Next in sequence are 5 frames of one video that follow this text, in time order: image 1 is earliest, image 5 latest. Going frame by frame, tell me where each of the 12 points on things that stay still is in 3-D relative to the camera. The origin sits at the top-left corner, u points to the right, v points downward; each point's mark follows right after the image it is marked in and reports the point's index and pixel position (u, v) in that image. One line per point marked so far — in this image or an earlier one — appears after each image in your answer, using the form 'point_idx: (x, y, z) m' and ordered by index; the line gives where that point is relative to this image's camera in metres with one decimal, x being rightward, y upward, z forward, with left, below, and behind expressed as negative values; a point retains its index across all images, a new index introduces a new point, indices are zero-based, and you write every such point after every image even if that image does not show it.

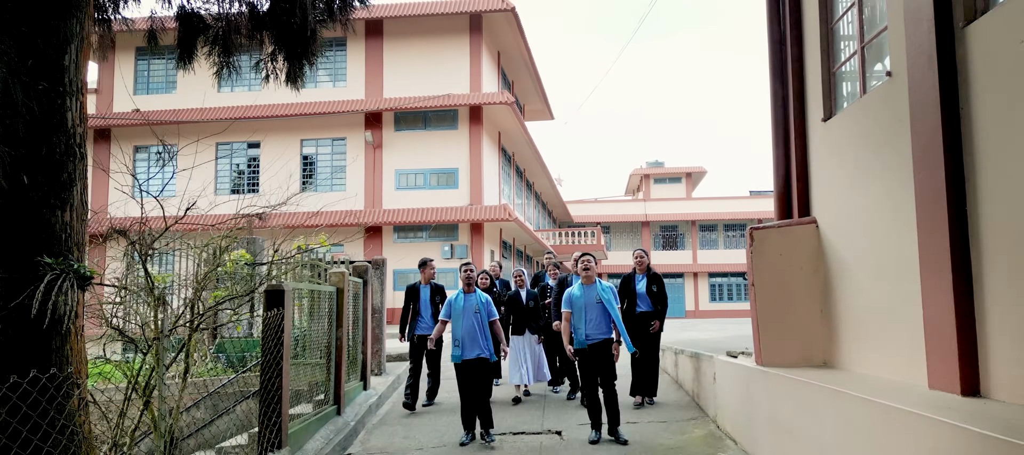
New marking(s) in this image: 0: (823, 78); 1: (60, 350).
0: (+2.0, +1.0, +4.3) m
1: (-2.6, -0.7, +3.7) m
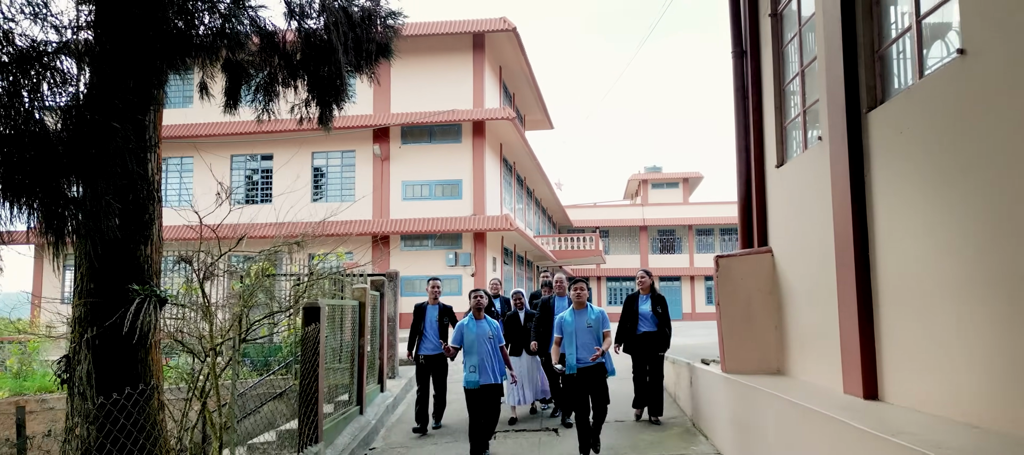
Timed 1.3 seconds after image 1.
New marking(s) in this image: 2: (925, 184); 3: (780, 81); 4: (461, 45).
0: (+2.0, +0.8, +5.1) m
1: (-2.5, -0.9, +4.5) m
2: (+2.0, +0.2, +3.1) m
3: (+2.1, +1.1, +5.1) m
4: (-1.3, +4.7, +16.9) m
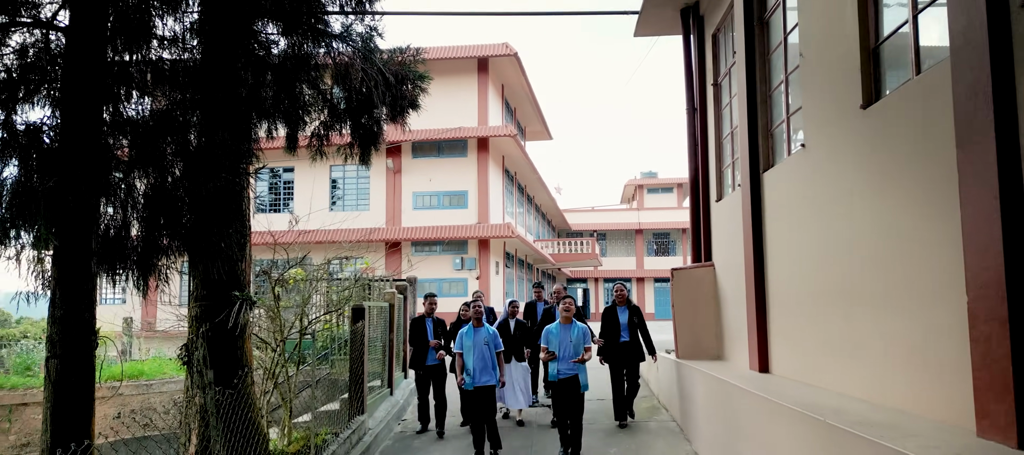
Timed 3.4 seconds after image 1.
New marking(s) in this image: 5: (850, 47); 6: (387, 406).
0: (+2.1, +0.6, +6.6) m
1: (-2.5, -1.1, +6.0) m
2: (+2.0, 0.0, +4.7) m
3: (+2.1, +1.0, +6.6) m
4: (-1.2, +4.5, +18.4) m
5: (+1.9, +1.0, +3.7) m
6: (-1.6, -2.3, +8.3) m
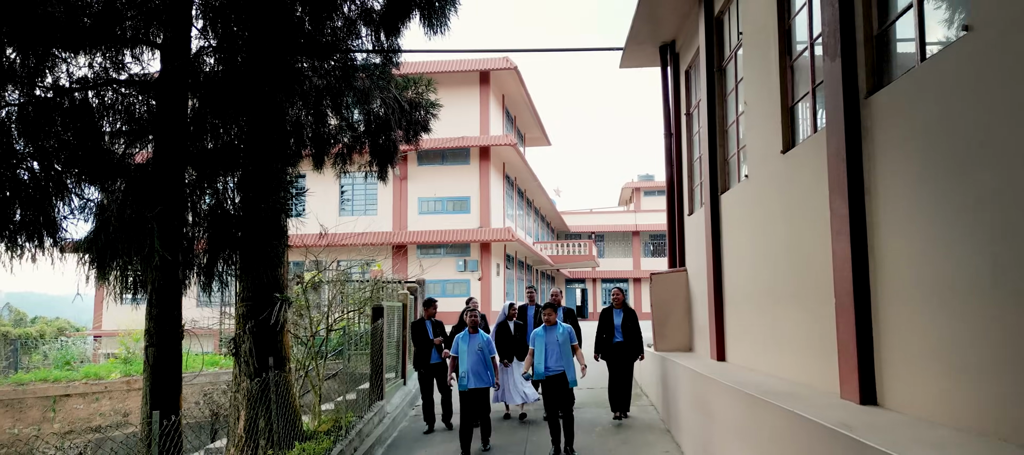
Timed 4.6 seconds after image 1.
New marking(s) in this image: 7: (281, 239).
0: (+2.1, +0.4, +7.6) m
1: (-2.5, -1.2, +7.0) m
2: (+2.0, -0.1, +5.7) m
3: (+2.1, +0.8, +7.6) m
4: (-1.2, +4.4, +19.4) m
5: (+1.9, +0.9, +4.7) m
6: (-1.6, -2.4, +9.4) m
7: (-2.4, -0.1, +6.8) m
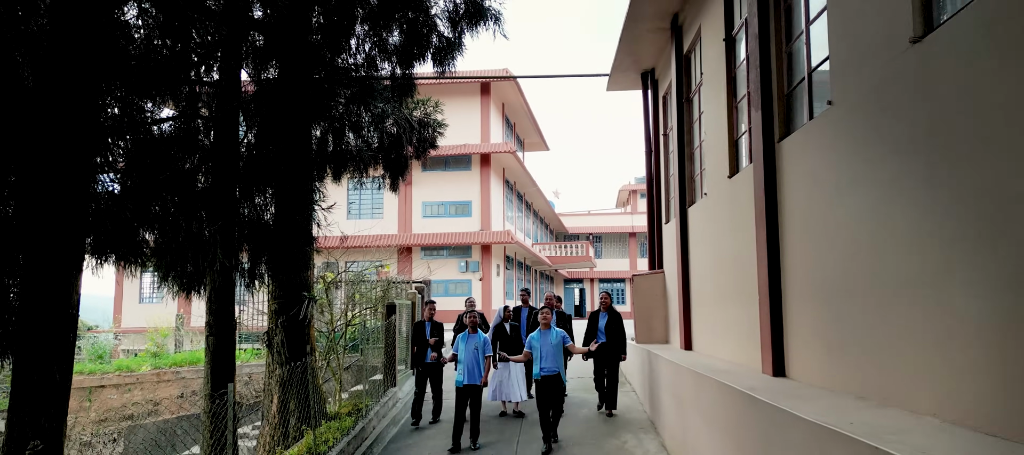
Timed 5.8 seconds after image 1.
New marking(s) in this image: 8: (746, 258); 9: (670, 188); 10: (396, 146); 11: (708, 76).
0: (+2.0, +0.3, +8.6) m
1: (-2.5, -1.3, +8.1) m
2: (+2.0, -0.2, +6.7) m
3: (+2.1, +0.7, +8.7) m
4: (-1.3, +4.3, +20.5) m
5: (+1.9, +0.8, +5.7) m
6: (-1.6, -2.5, +10.4) m
7: (-2.4, -0.2, +7.8) m
8: (+1.8, -0.2, +5.0) m
9: (+2.1, +0.5, +8.4) m
10: (-1.7, +1.2, +9.6) m
11: (+1.9, +1.5, +6.3) m
